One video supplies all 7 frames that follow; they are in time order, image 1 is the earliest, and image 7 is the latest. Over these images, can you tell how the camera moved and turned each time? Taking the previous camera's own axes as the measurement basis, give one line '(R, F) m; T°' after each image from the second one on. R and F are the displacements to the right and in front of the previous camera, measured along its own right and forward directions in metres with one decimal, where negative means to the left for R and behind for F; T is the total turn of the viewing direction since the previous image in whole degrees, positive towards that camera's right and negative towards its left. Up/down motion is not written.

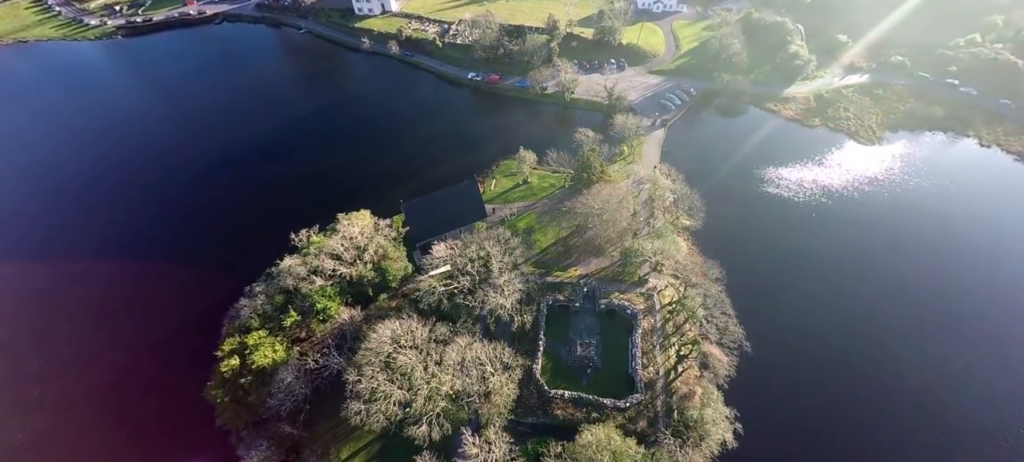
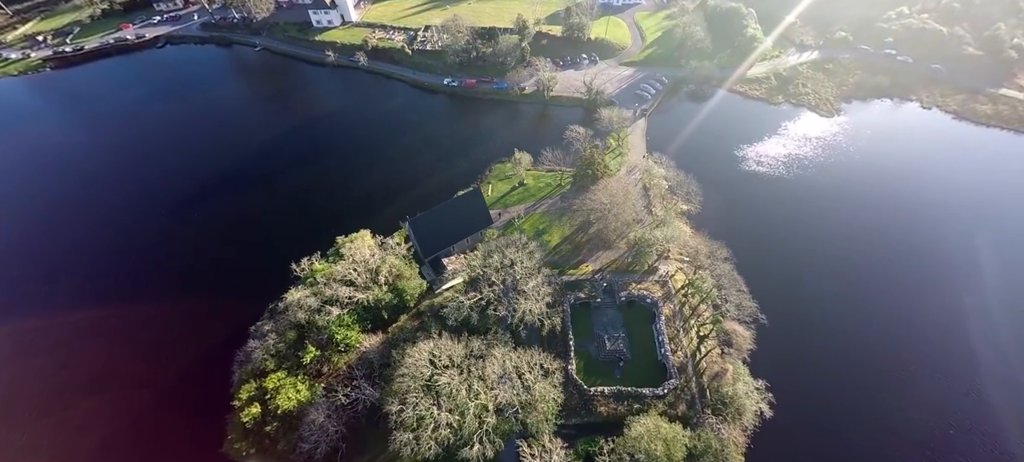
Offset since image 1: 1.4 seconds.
(-6.2, +0.7) m; +5°
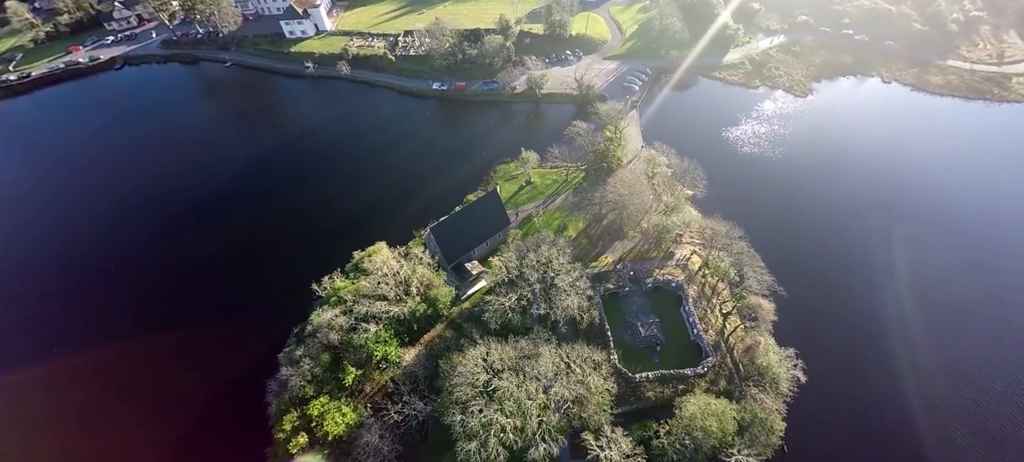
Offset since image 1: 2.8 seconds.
(-7.2, +0.2) m; +4°
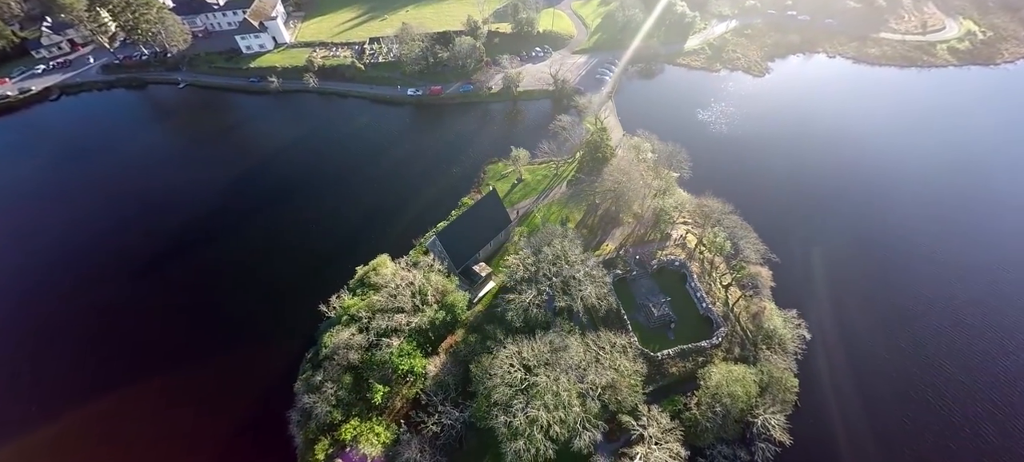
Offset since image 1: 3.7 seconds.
(-5.3, +0.1) m; +5°
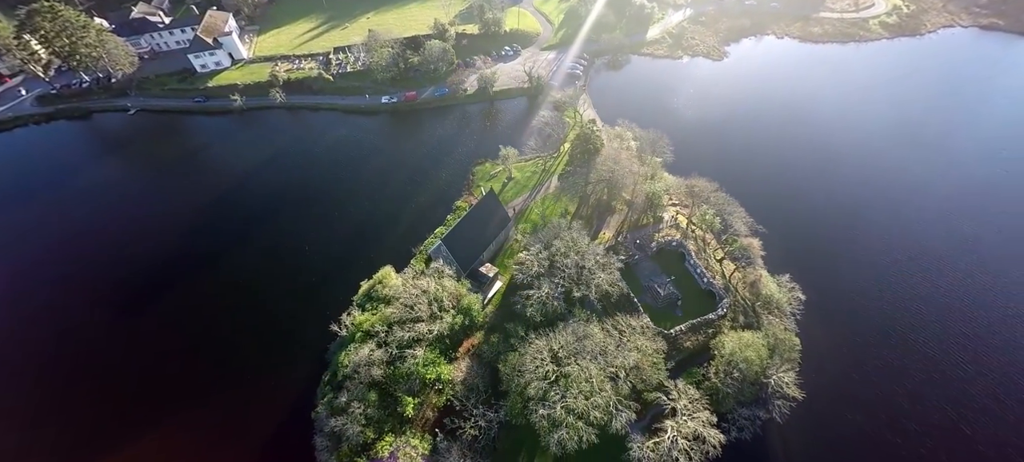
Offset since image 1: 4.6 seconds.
(-5.0, -0.2) m; +5°
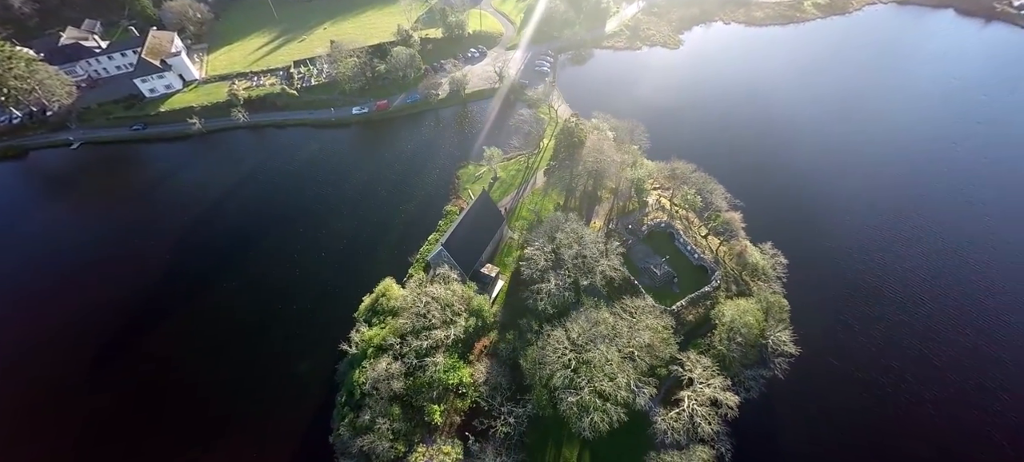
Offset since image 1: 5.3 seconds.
(-4.4, -0.4) m; +5°
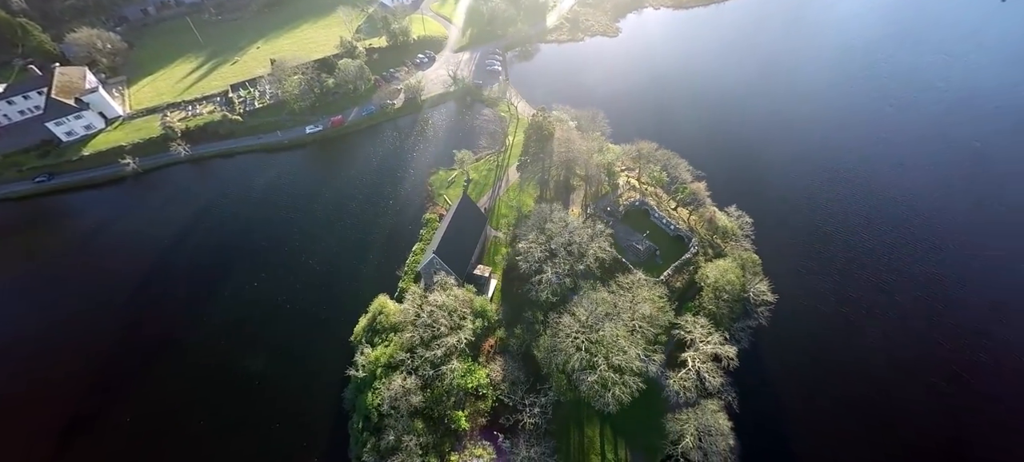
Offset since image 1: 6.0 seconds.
(-4.4, -0.4) m; +7°
